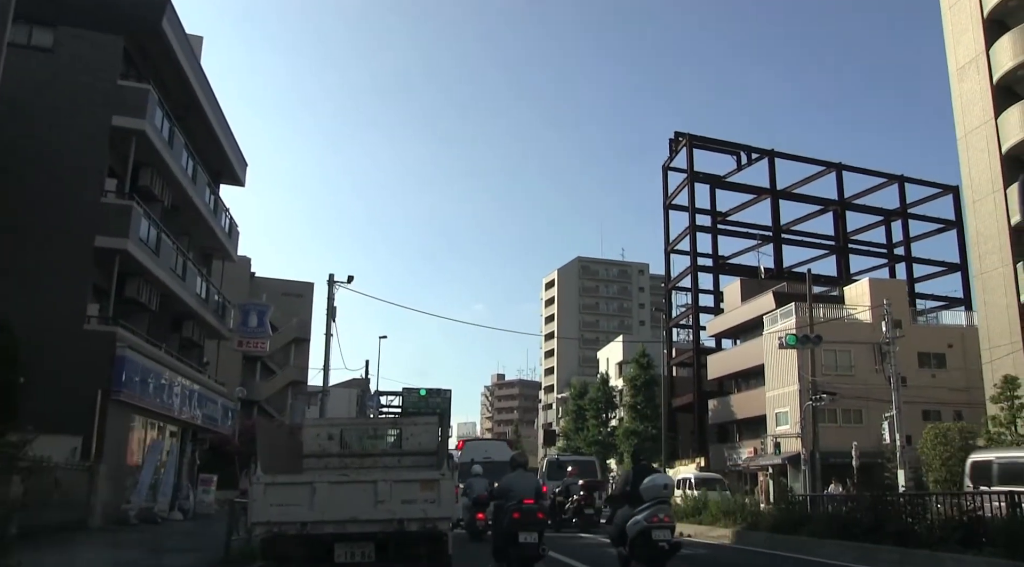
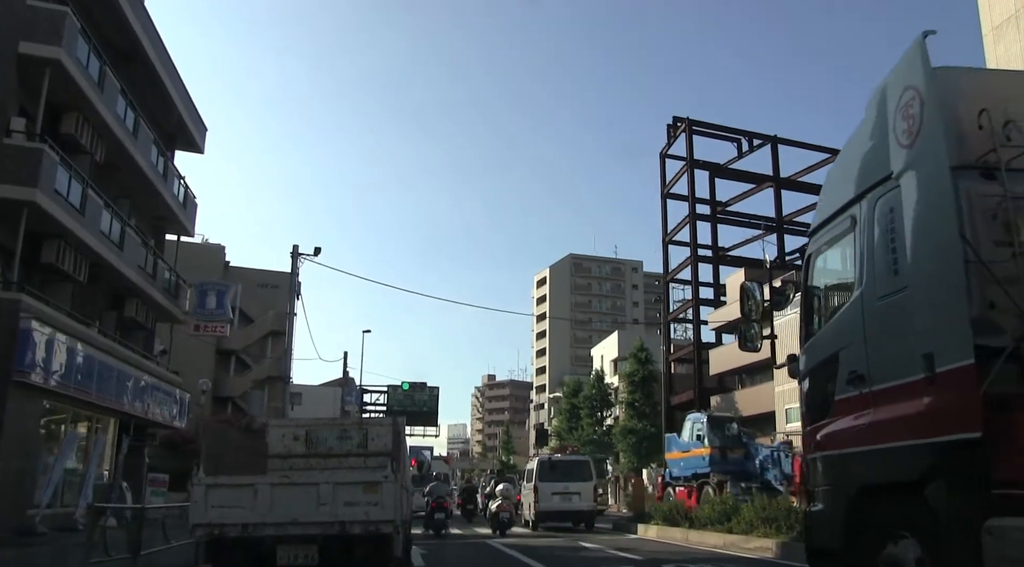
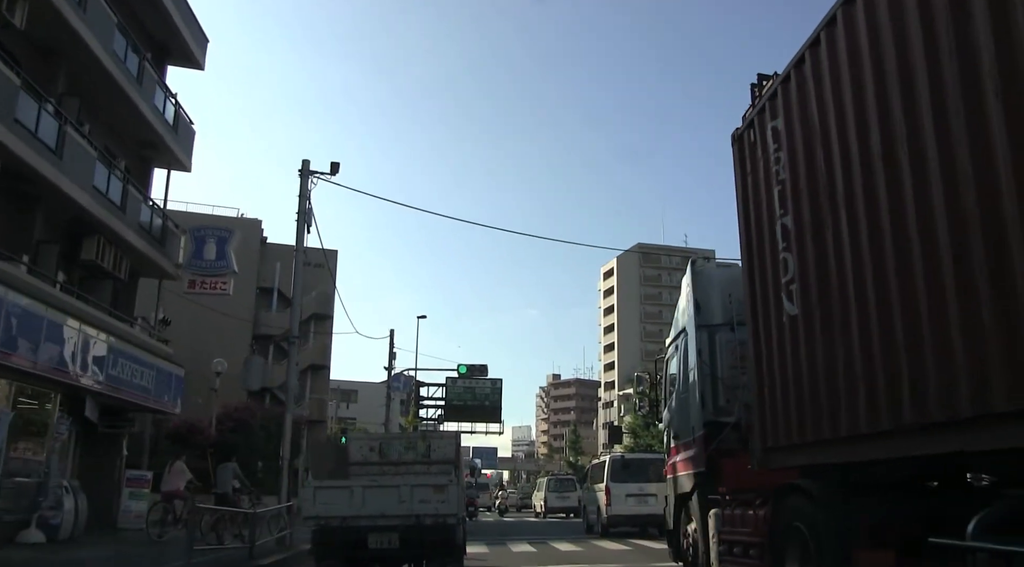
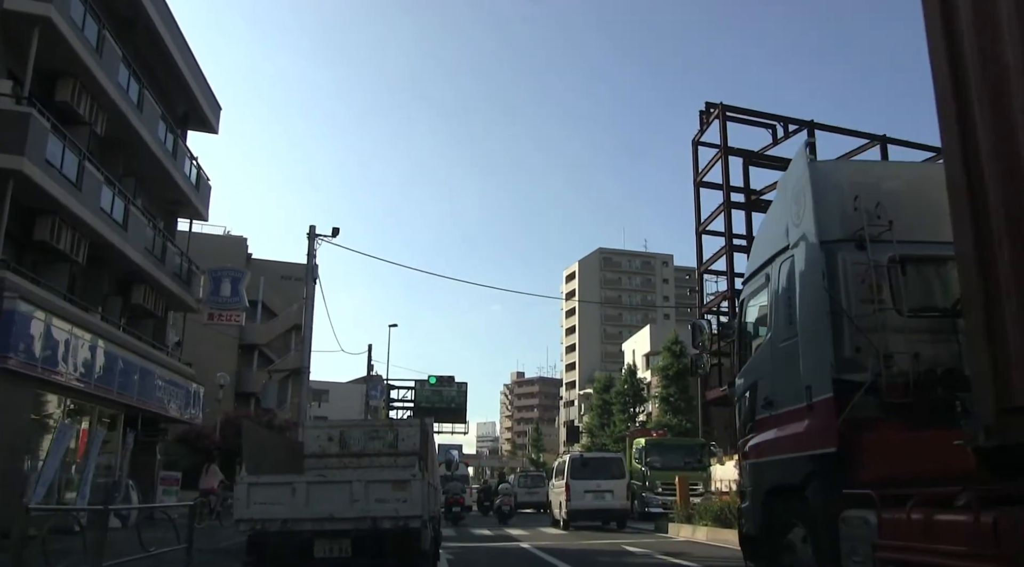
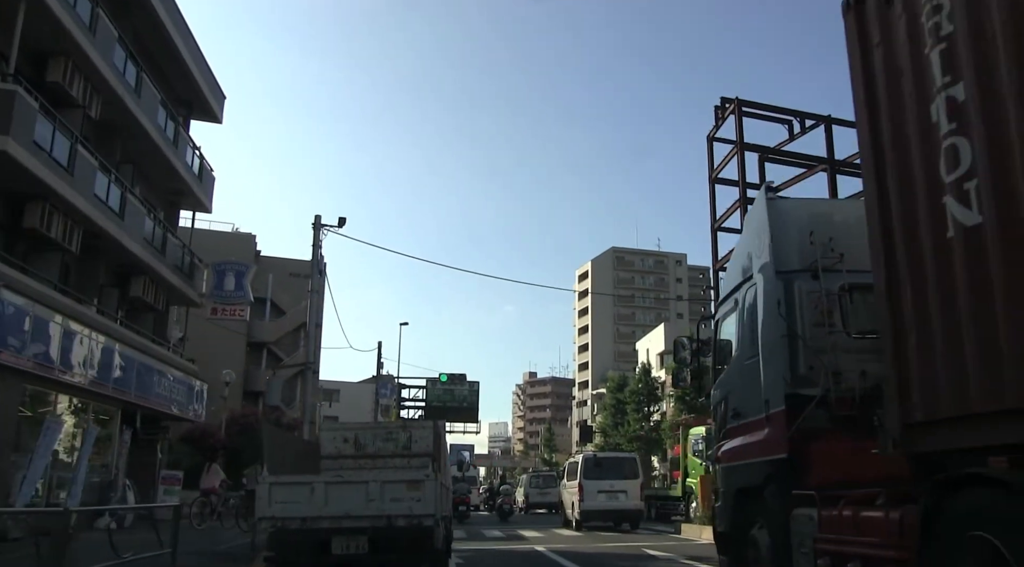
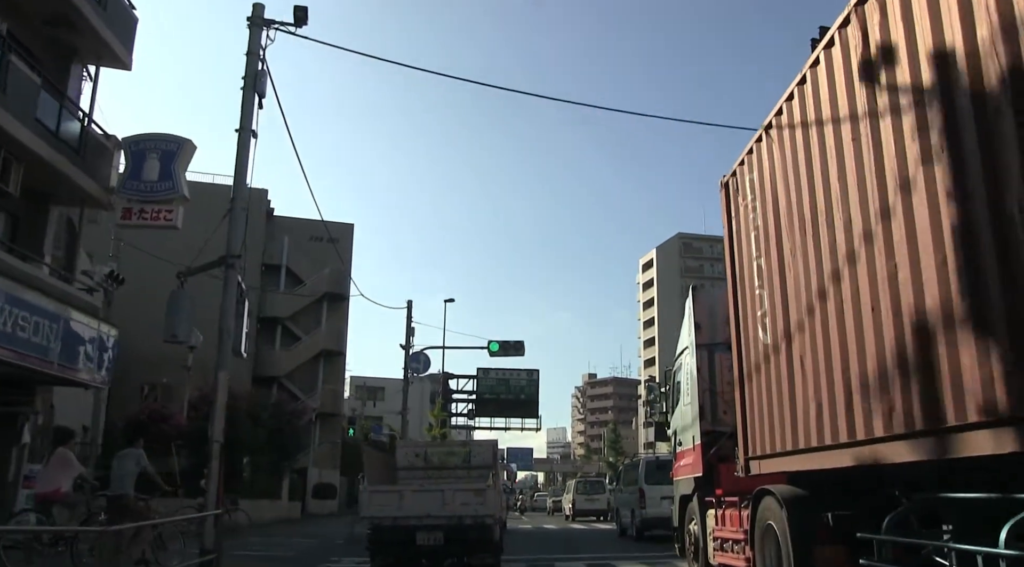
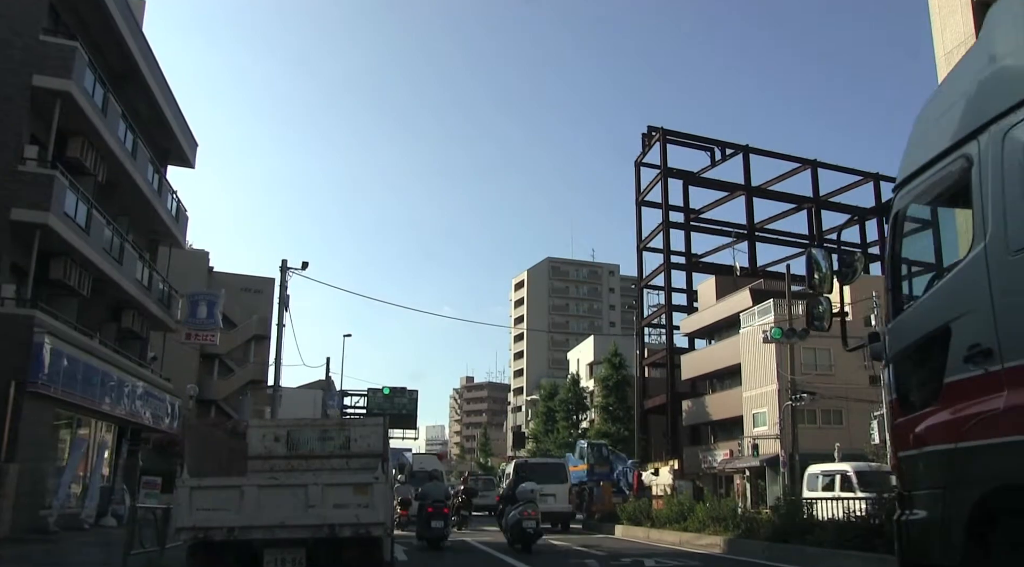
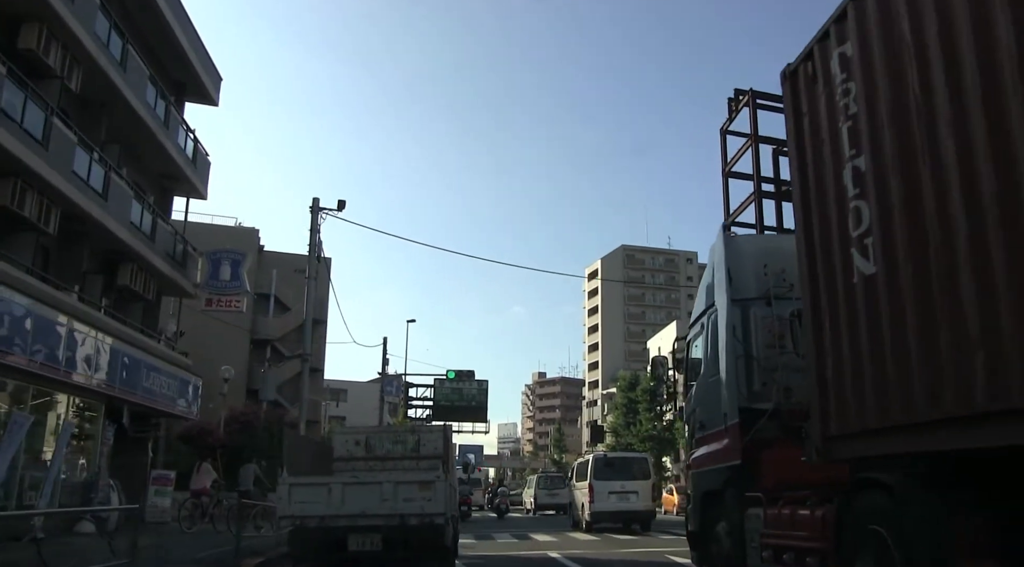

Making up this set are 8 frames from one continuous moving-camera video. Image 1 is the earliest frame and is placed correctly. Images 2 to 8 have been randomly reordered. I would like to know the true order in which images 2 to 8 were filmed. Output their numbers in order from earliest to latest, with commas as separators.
7, 2, 4, 5, 8, 3, 6
